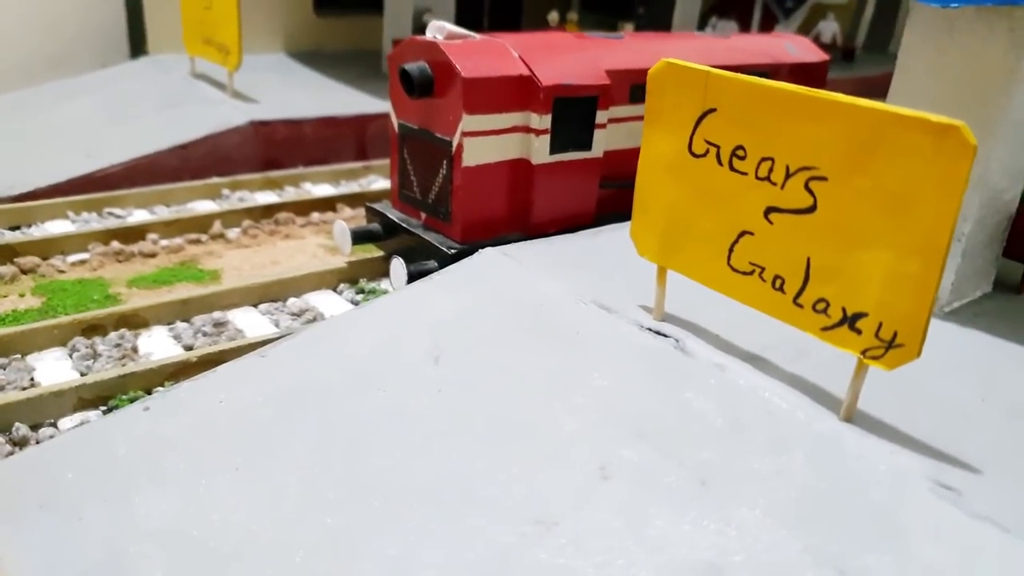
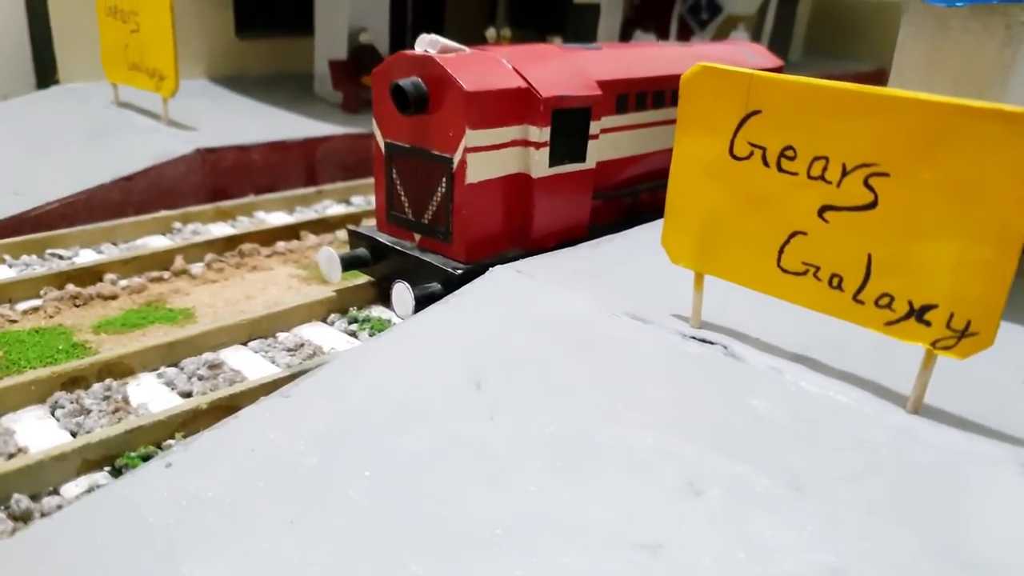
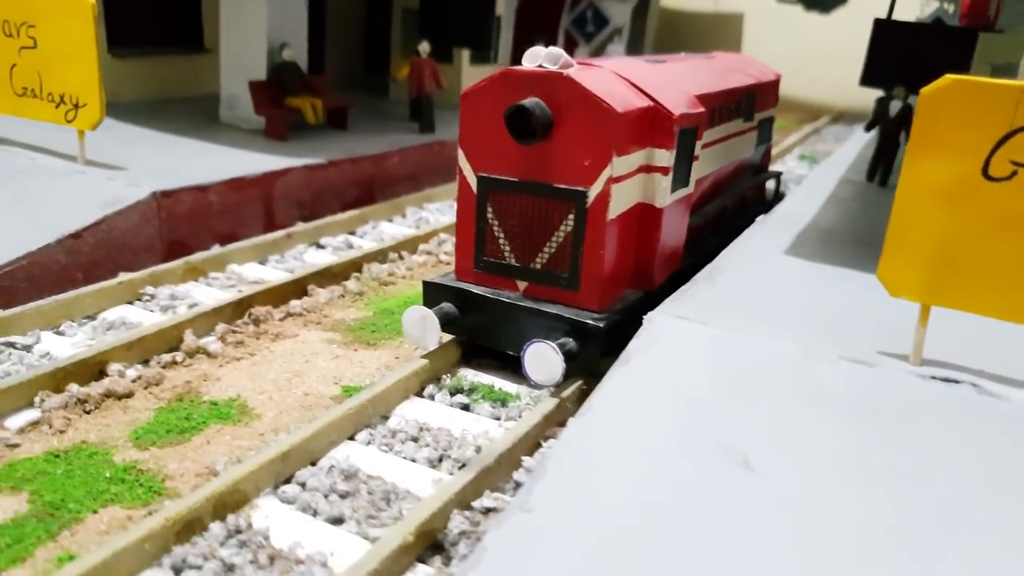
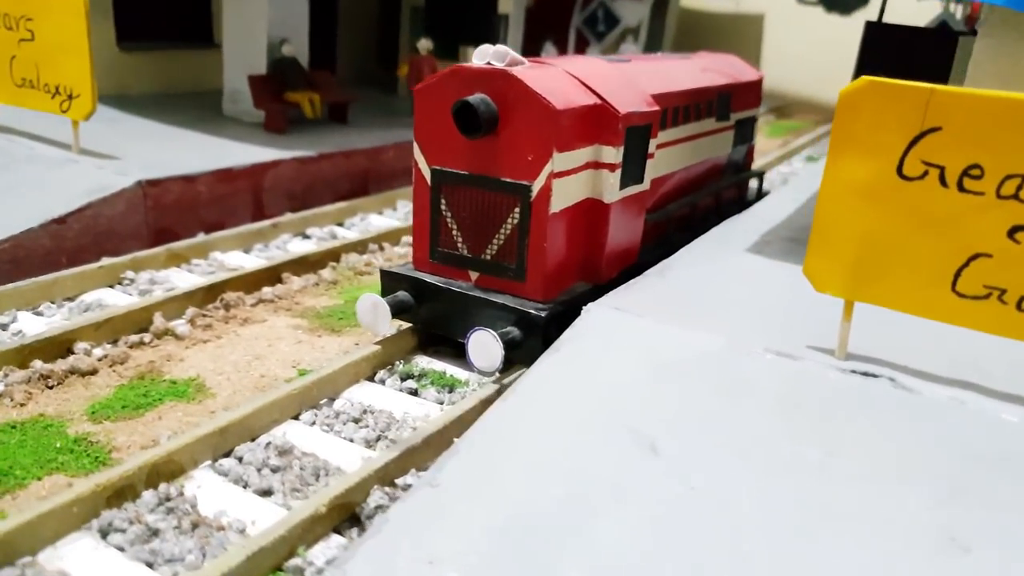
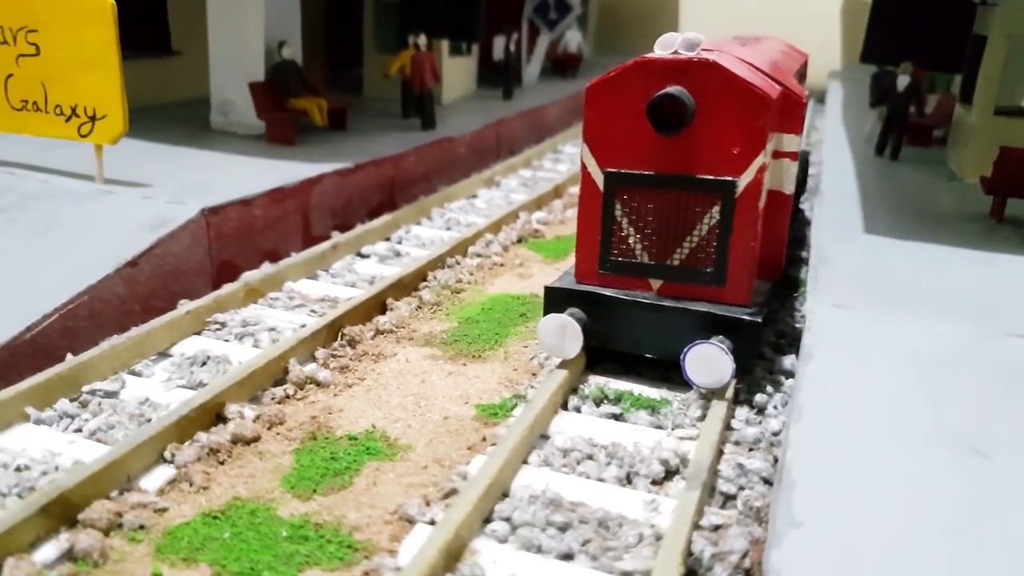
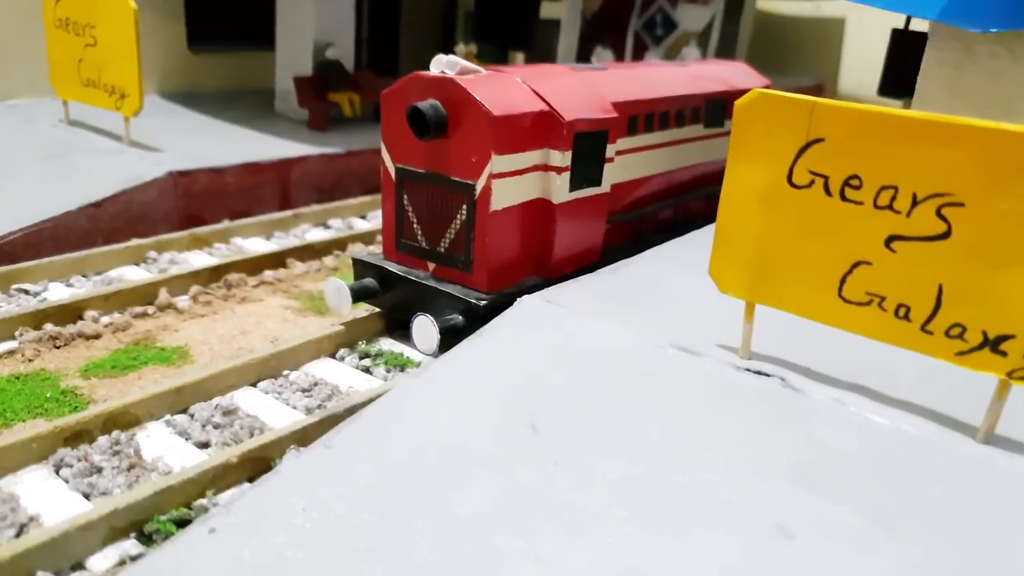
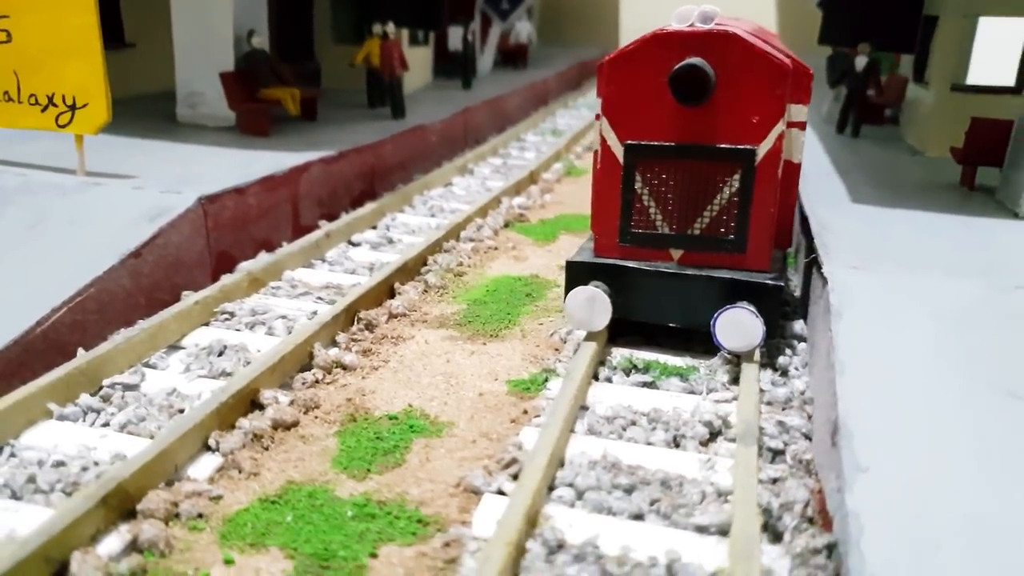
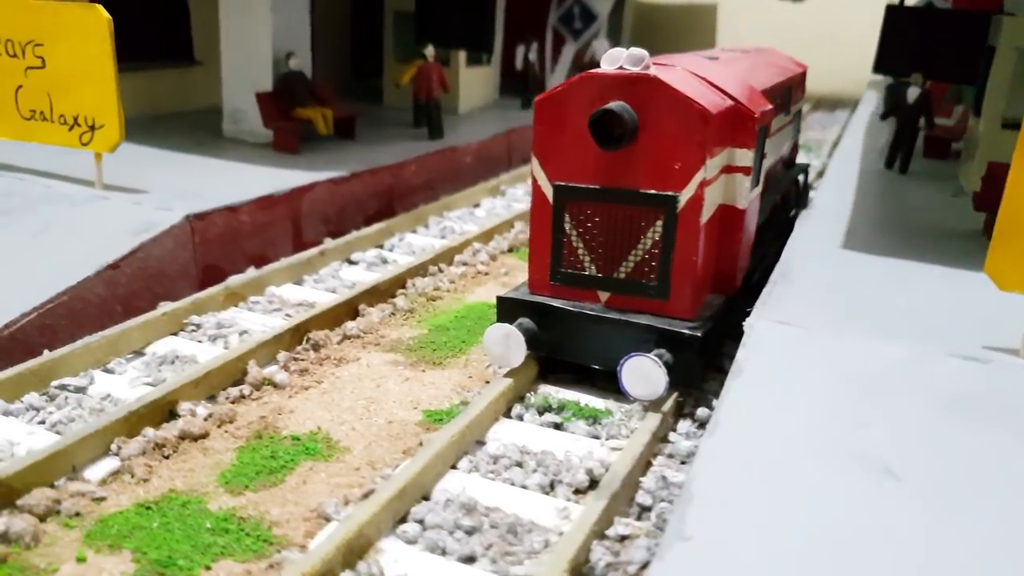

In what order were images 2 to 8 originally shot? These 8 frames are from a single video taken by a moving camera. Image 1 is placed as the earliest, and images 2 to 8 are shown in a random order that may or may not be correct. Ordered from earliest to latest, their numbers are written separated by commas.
2, 6, 4, 3, 8, 5, 7
